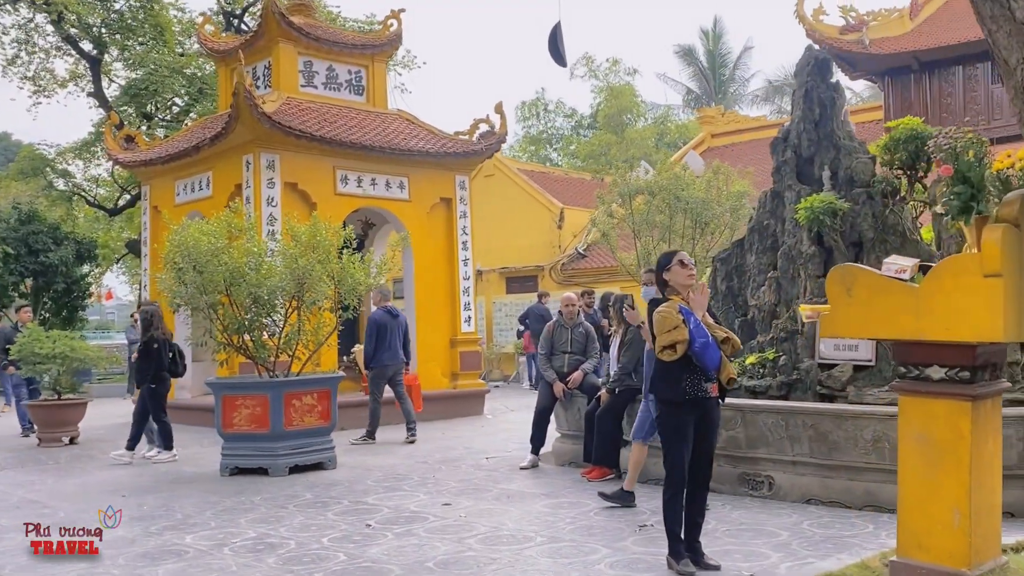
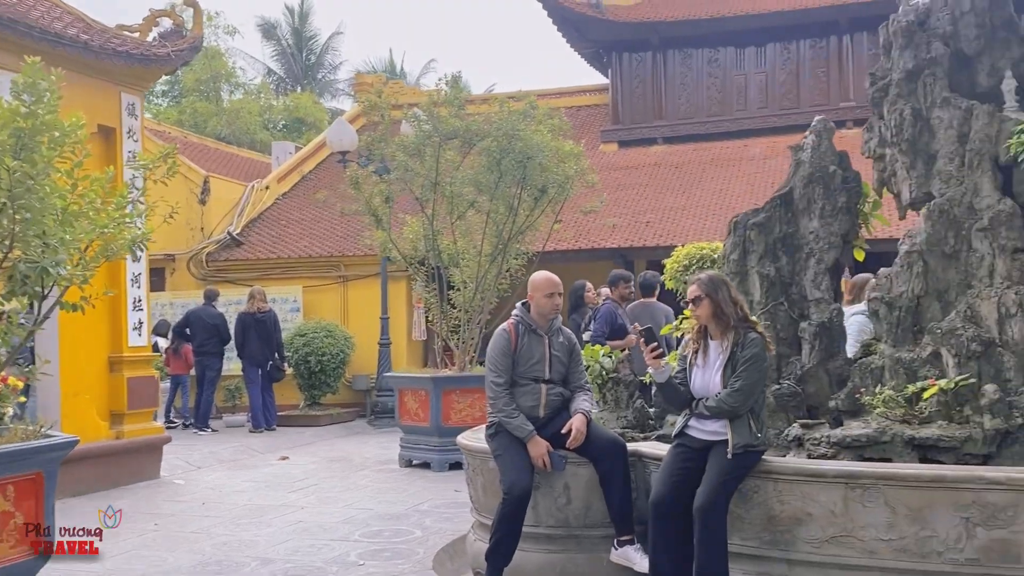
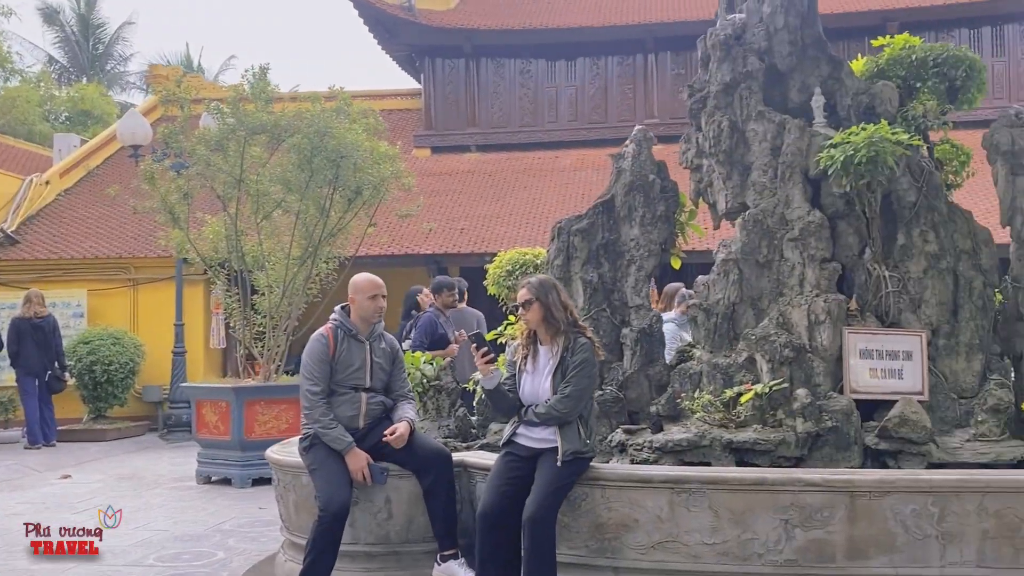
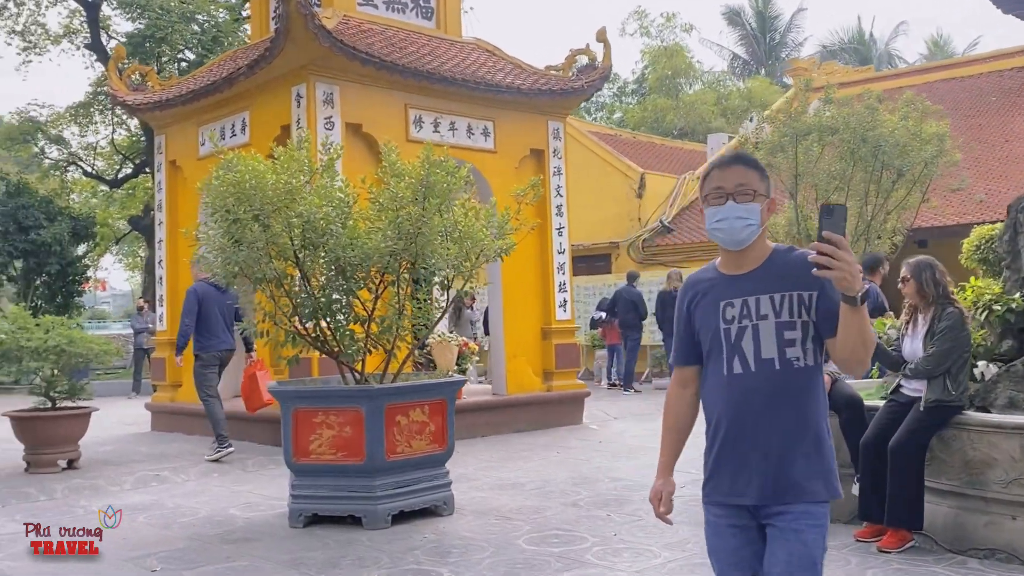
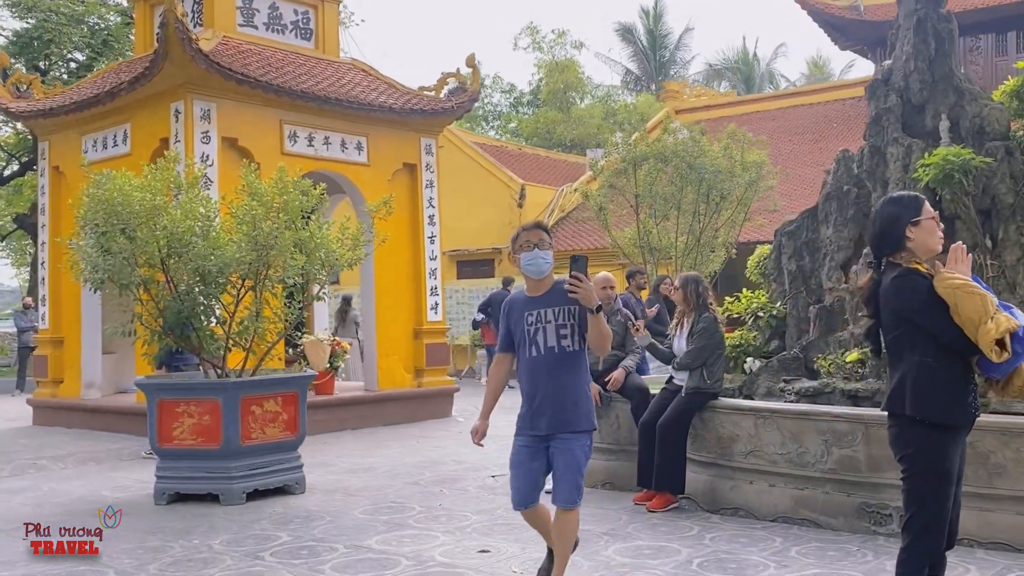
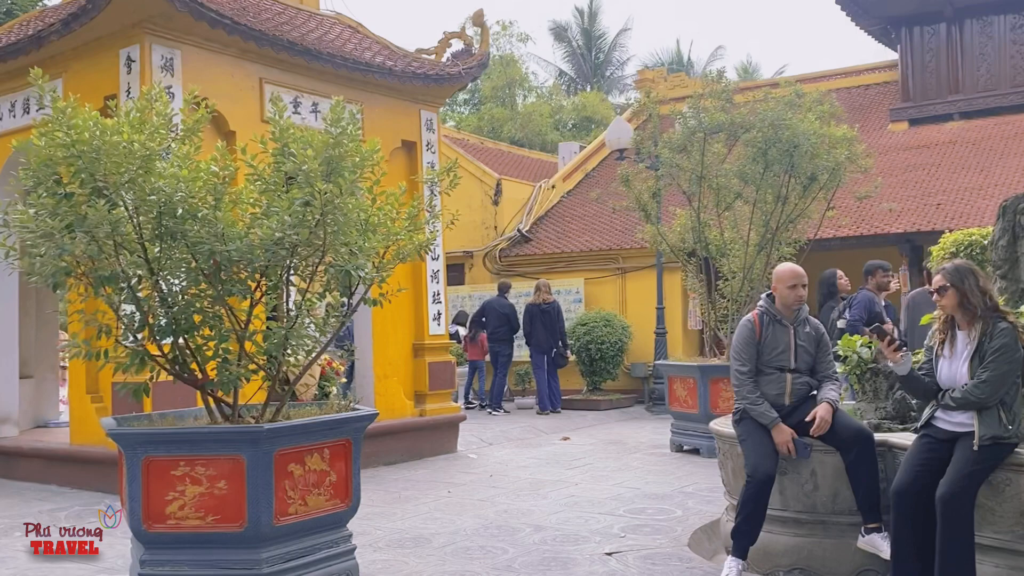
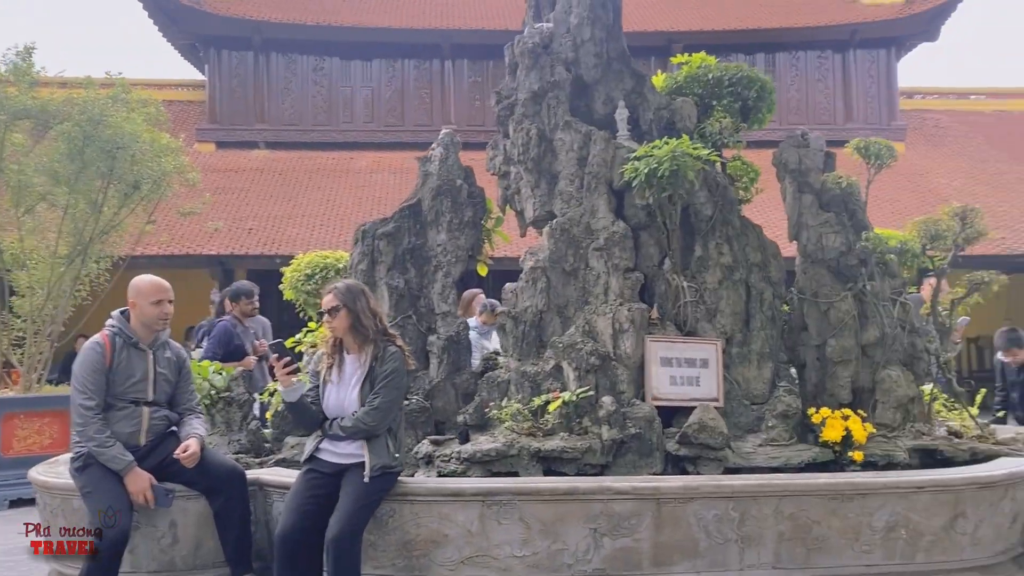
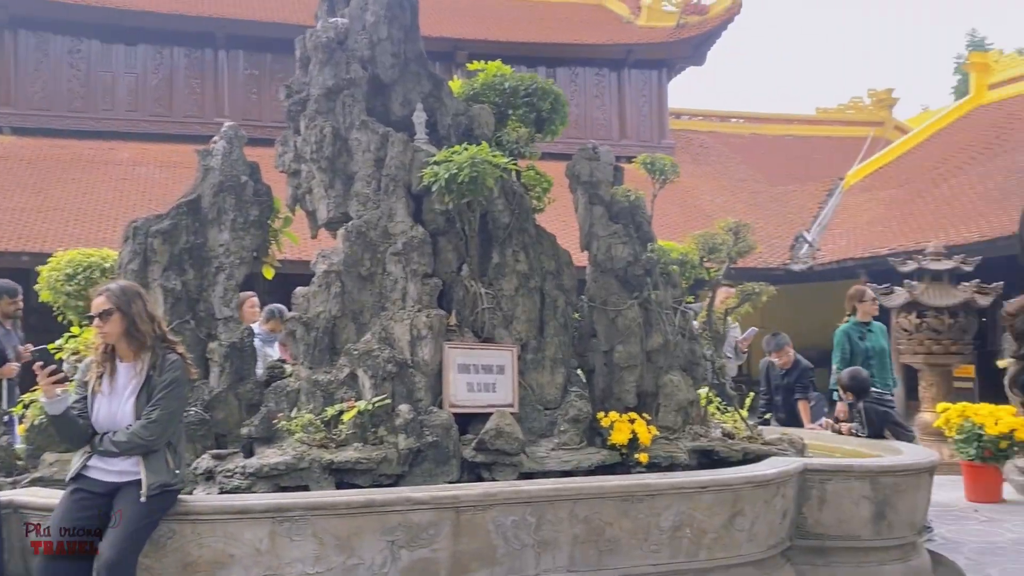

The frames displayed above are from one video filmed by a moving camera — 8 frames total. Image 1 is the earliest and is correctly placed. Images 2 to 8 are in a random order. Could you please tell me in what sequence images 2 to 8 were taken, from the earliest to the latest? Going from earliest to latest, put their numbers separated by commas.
5, 4, 6, 2, 3, 7, 8
